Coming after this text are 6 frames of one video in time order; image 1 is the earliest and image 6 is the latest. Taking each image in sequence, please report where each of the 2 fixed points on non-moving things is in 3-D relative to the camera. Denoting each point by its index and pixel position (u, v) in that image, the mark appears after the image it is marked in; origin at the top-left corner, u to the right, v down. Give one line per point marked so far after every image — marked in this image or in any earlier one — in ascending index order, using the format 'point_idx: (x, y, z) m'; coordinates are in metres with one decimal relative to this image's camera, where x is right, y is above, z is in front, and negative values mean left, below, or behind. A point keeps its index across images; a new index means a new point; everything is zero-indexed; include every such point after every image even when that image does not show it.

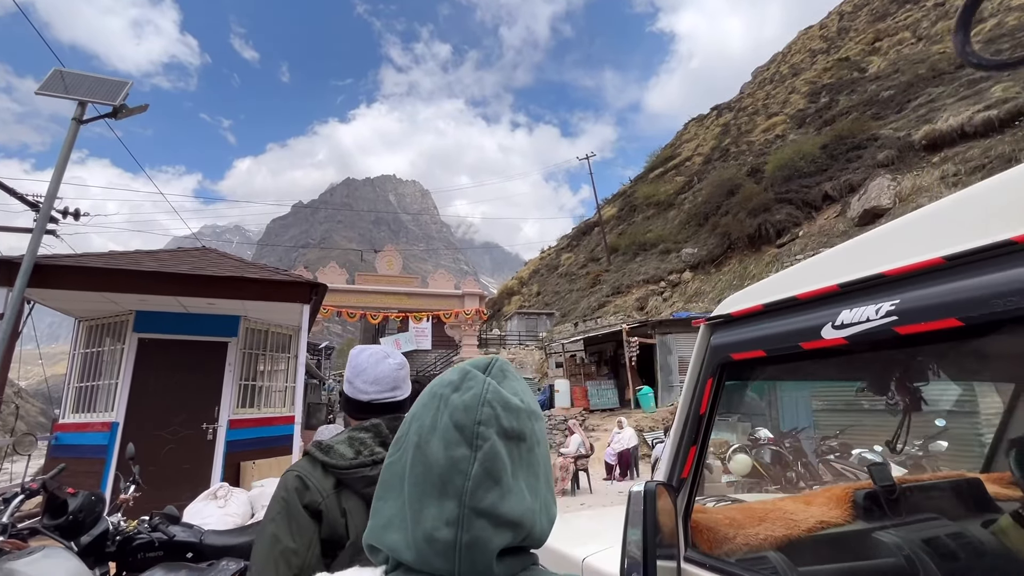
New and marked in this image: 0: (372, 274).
0: (-5.1, +0.5, +17.8) m
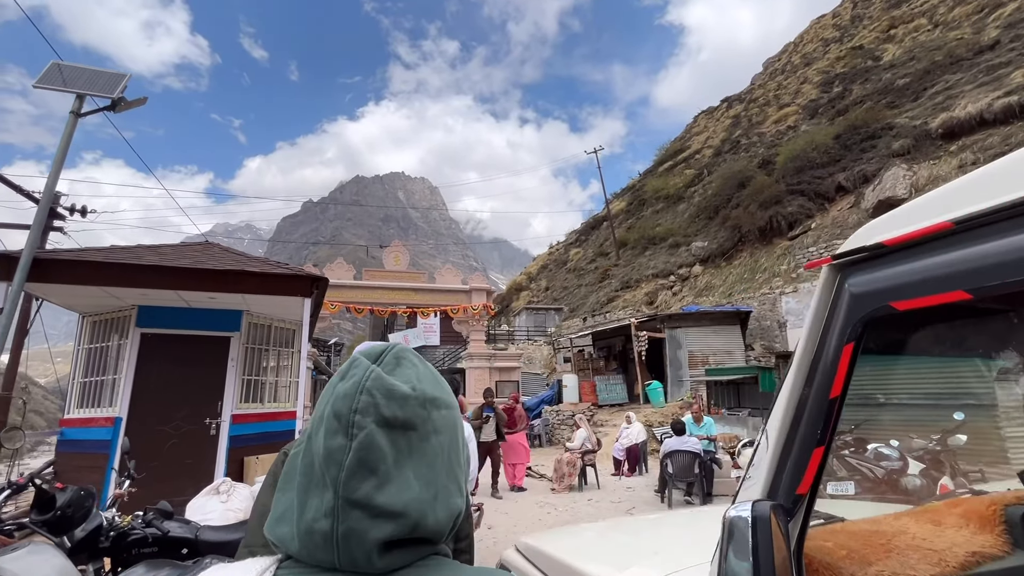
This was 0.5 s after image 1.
0: (-4.9, +0.7, +17.8) m
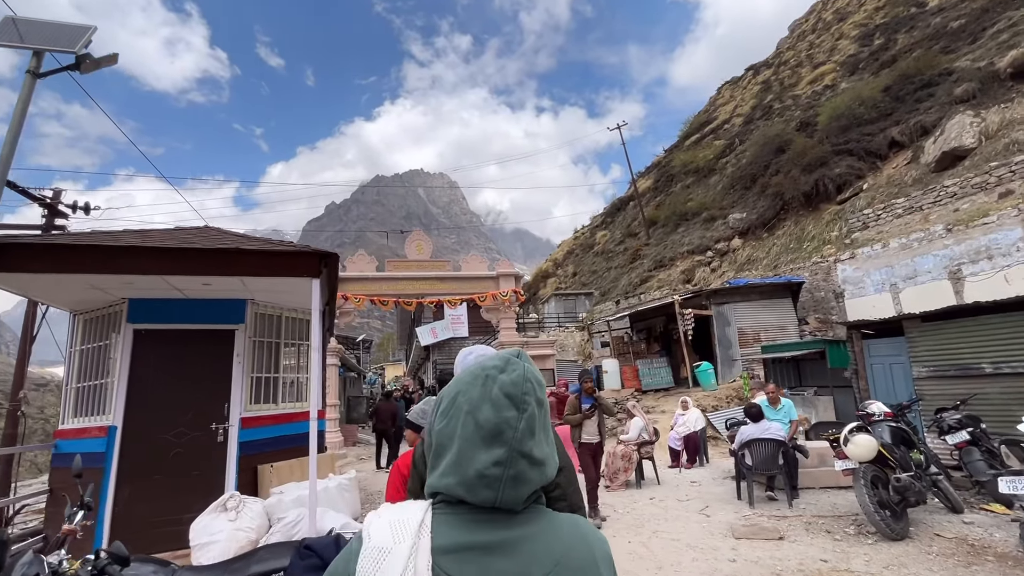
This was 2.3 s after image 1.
0: (-3.9, +1.0, +17.1) m
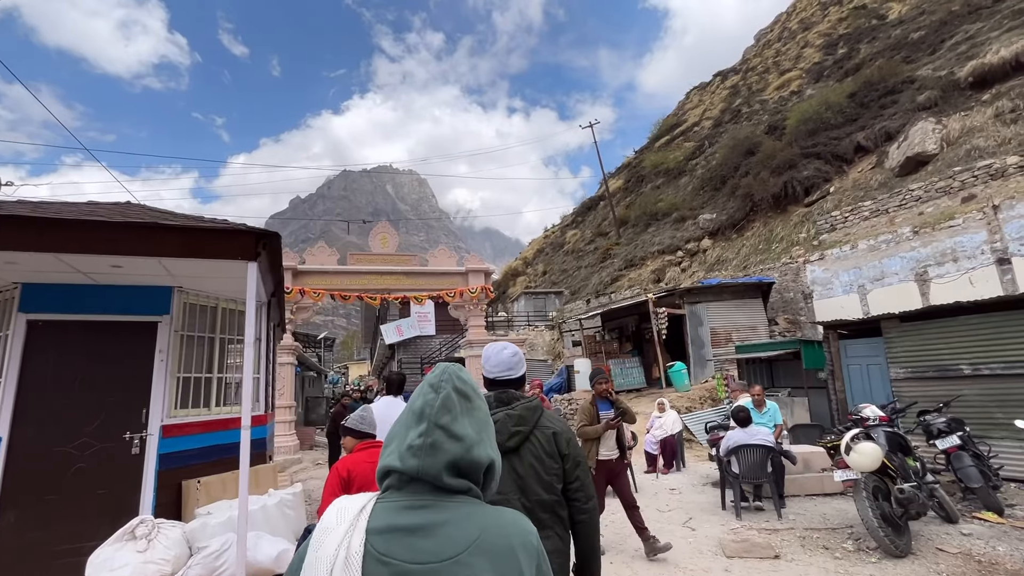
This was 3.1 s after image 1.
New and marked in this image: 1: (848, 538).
0: (-4.9, +1.2, +16.2) m
1: (+3.2, -2.4, +4.6) m
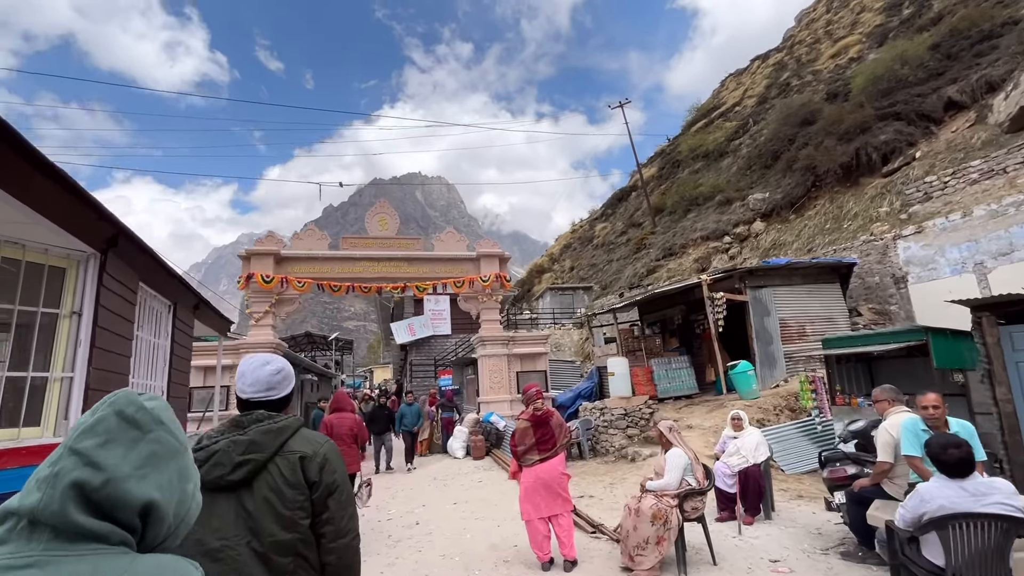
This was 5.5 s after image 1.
0: (-4.3, +1.5, +14.0) m
1: (+3.1, -1.9, +1.9) m
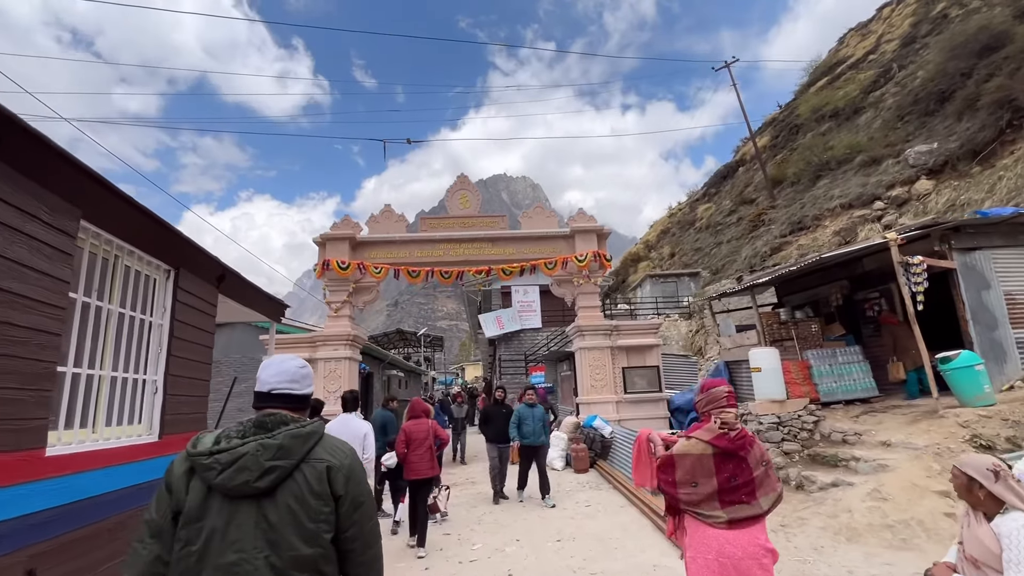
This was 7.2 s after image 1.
0: (-1.8, +1.8, +12.6) m
1: (+3.4, -1.4, -0.7) m
